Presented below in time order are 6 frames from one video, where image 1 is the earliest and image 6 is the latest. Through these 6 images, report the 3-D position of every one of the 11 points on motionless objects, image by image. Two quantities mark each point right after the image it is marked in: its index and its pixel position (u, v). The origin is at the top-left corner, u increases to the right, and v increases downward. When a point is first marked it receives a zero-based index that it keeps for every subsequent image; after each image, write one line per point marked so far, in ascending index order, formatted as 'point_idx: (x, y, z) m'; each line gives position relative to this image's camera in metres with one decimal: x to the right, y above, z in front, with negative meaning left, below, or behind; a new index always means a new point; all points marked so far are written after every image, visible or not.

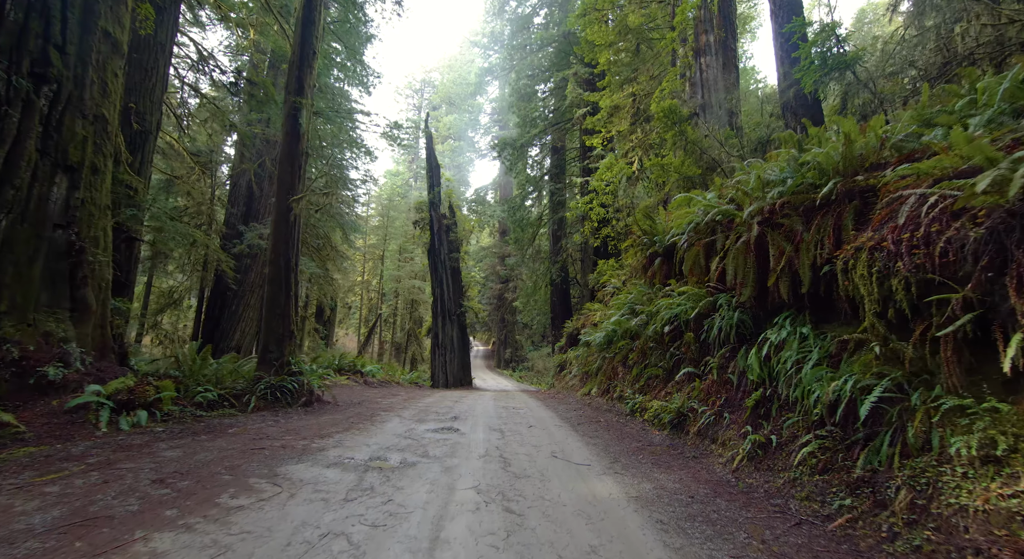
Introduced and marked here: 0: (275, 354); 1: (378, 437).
0: (-3.5, -1.1, +7.1) m
1: (-1.5, -1.8, +5.4) m
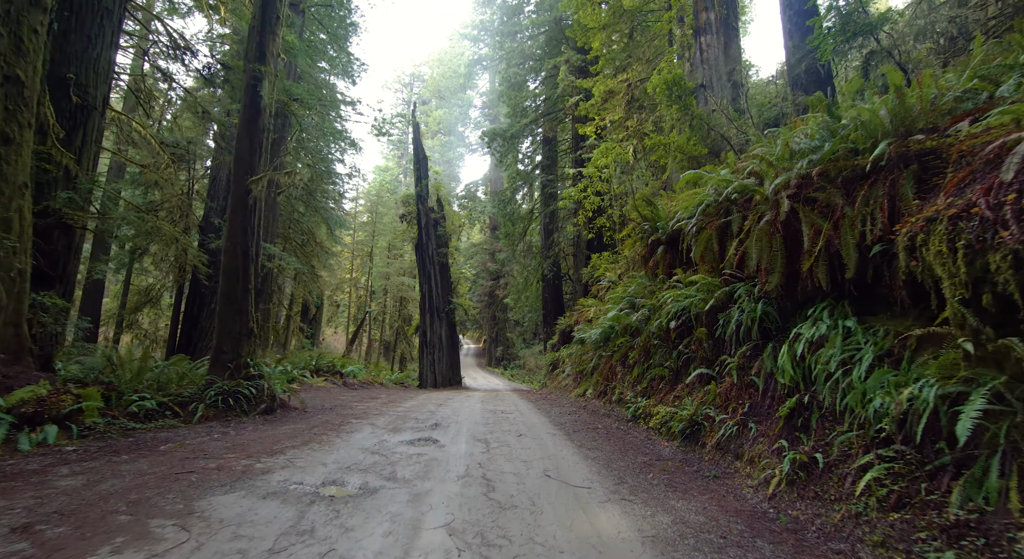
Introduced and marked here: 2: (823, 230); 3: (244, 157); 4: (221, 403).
0: (-3.7, -1.0, +6.3) m
1: (-1.6, -1.7, +4.6) m
2: (+2.4, +0.4, +3.7) m
3: (-3.7, +1.7, +6.7) m
4: (-3.6, -1.5, +5.9) m
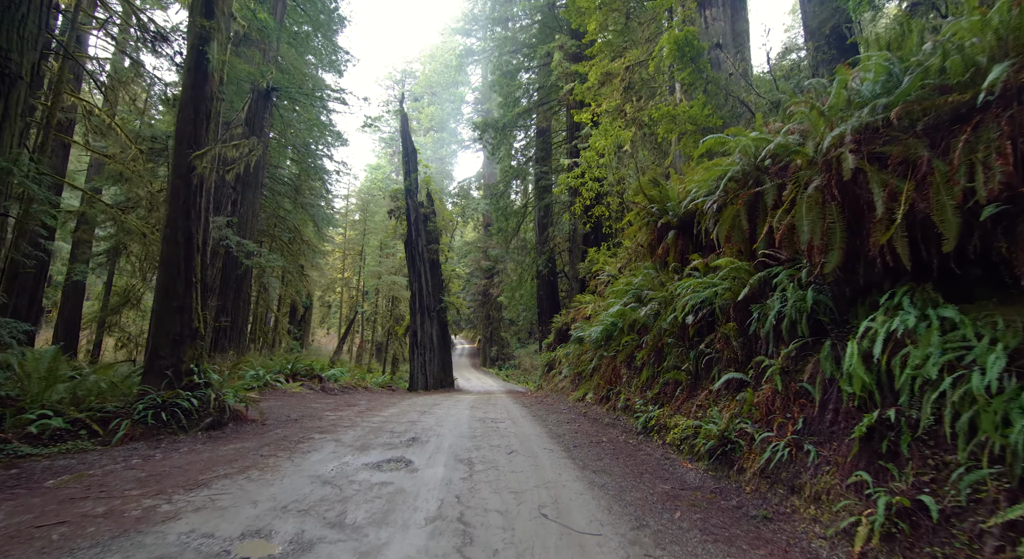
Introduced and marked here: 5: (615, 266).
0: (-3.8, -0.9, +5.4) m
1: (-1.7, -1.6, +3.6) m
2: (+2.3, +0.5, +2.8) m
3: (-3.9, +1.8, +5.7) m
4: (-3.7, -1.4, +4.9) m
5: (+2.4, +0.3, +11.4) m
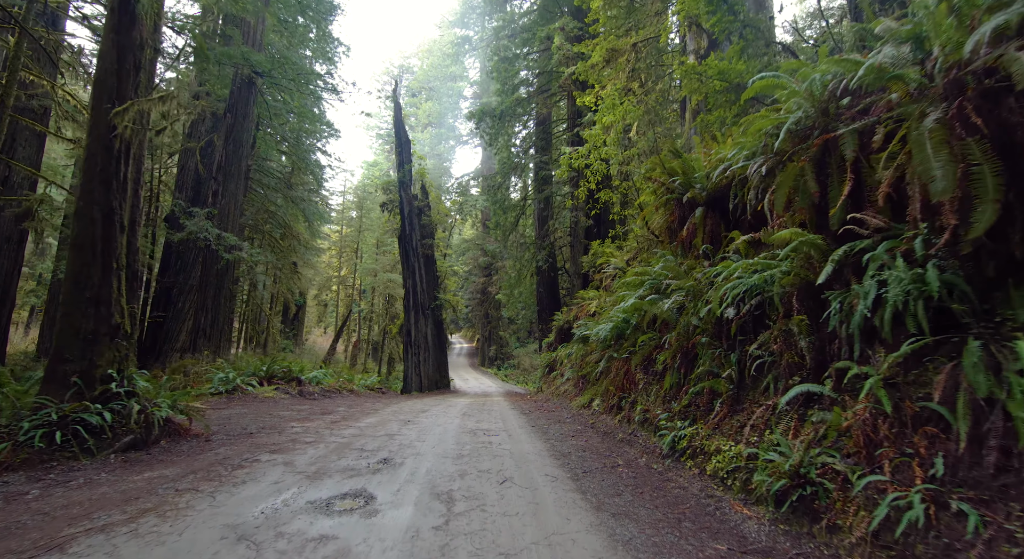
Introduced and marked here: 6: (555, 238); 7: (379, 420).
0: (-3.9, -0.8, +4.3) m
1: (-1.8, -1.4, +2.6) m
2: (+2.2, +0.7, +1.8) m
3: (-3.9, +1.9, +4.7) m
4: (-3.7, -1.3, +3.8) m
5: (+2.4, +0.5, +10.4) m
6: (+1.6, +1.6, +18.0) m
7: (-2.1, -2.2, +7.7) m
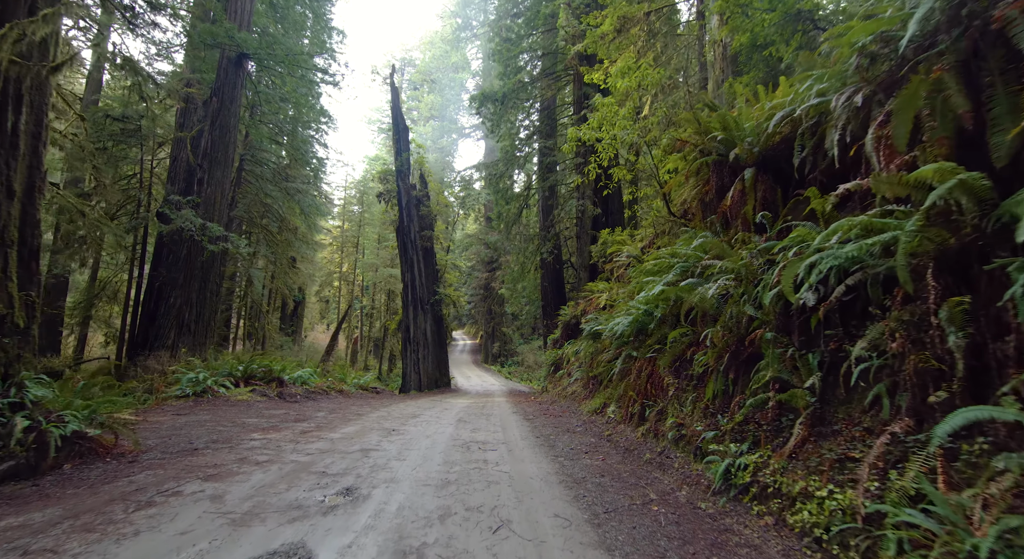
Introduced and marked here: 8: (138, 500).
0: (-3.9, -0.6, +3.3) m
1: (-1.8, -1.3, +1.5) m
2: (+2.2, +0.8, +0.7) m
3: (-4.0, +2.1, +3.6) m
4: (-3.7, -1.1, +2.8) m
5: (+2.4, +0.7, +9.3) m
6: (+1.7, +1.8, +16.9) m
7: (-2.1, -2.1, +6.6) m
8: (-2.5, -1.5, +3.3) m
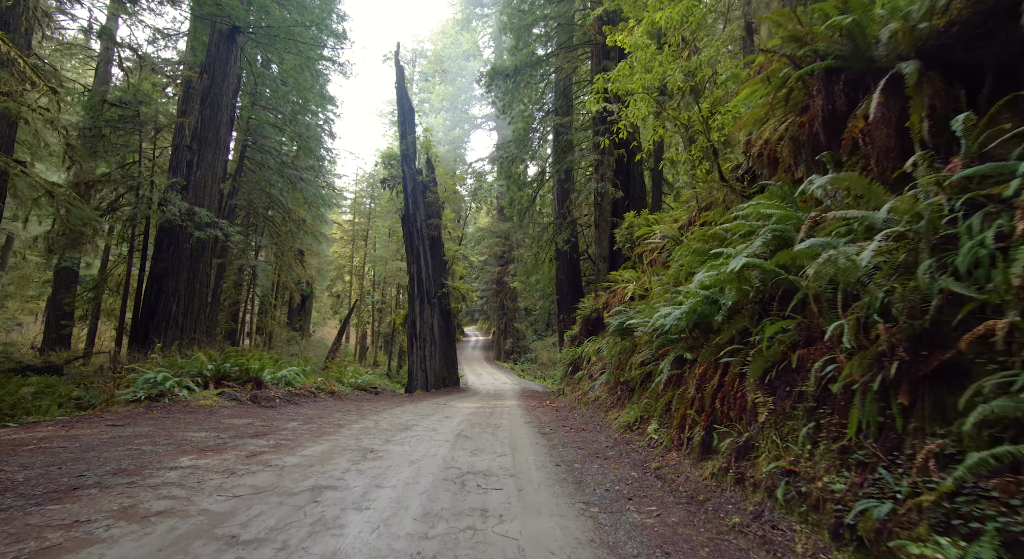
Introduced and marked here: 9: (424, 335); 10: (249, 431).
0: (-3.9, -0.4, +1.8) m
1: (-1.8, -1.1, +0.1) m
2: (+2.2, +1.0, -0.9) m
3: (-3.9, +2.3, +2.2) m
4: (-3.7, -0.9, +1.4) m
5: (+2.6, +0.9, +7.7) m
6: (+2.1, +2.1, +15.3) m
7: (-2.0, -1.8, +5.2) m
8: (-2.5, -1.3, +1.8) m
9: (-3.3, -2.0, +17.4) m
10: (-3.4, -1.9, +6.2) m
